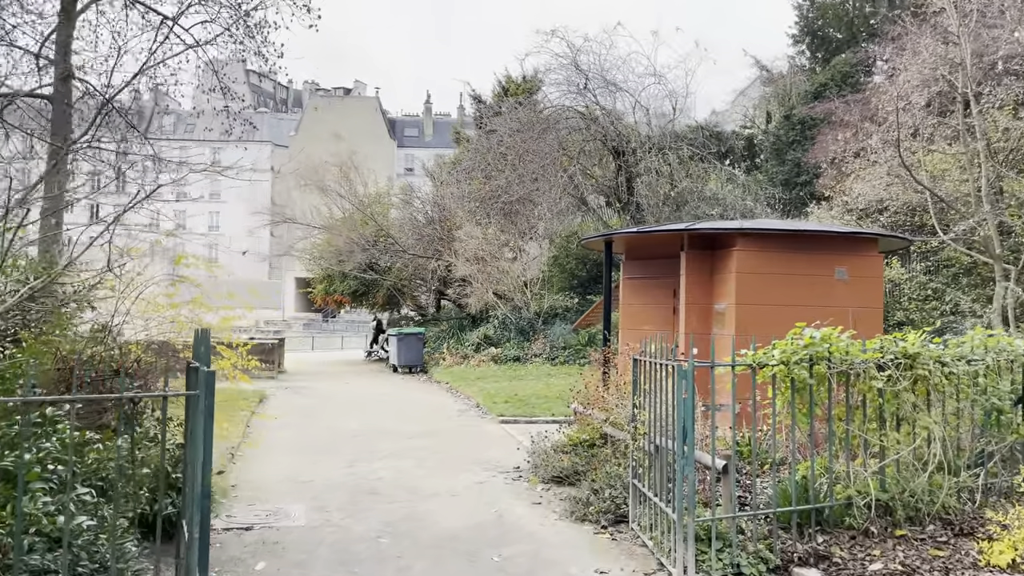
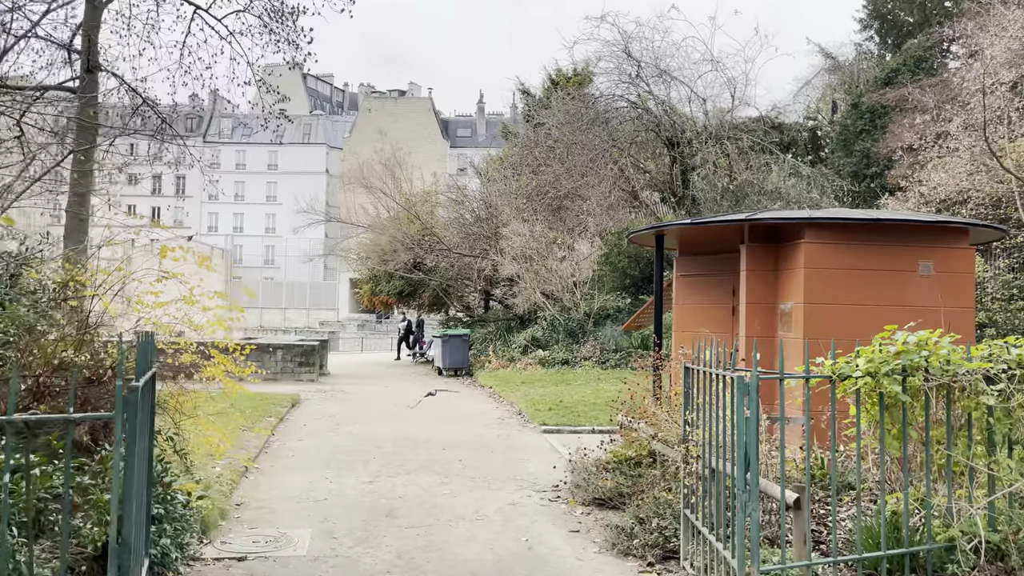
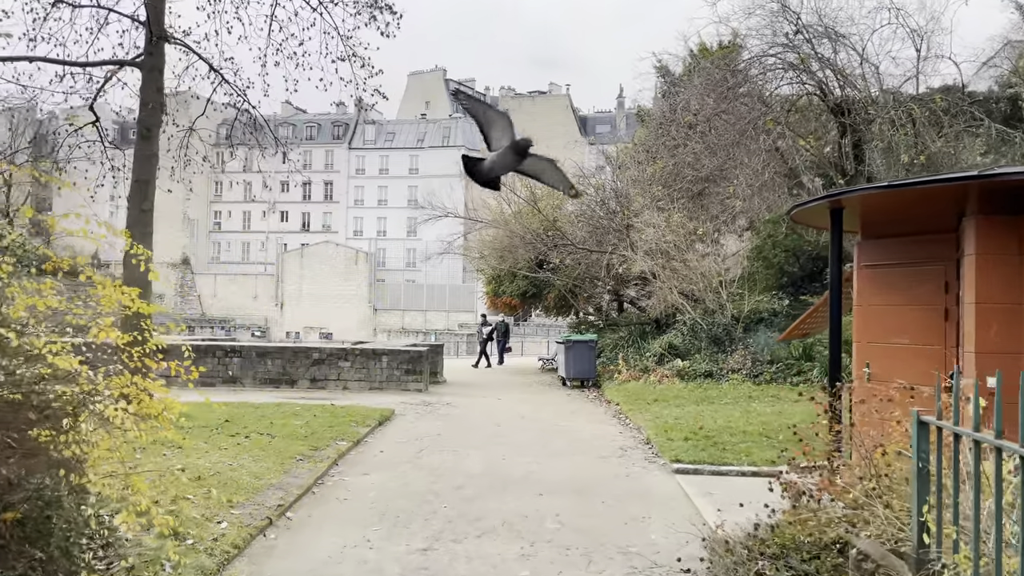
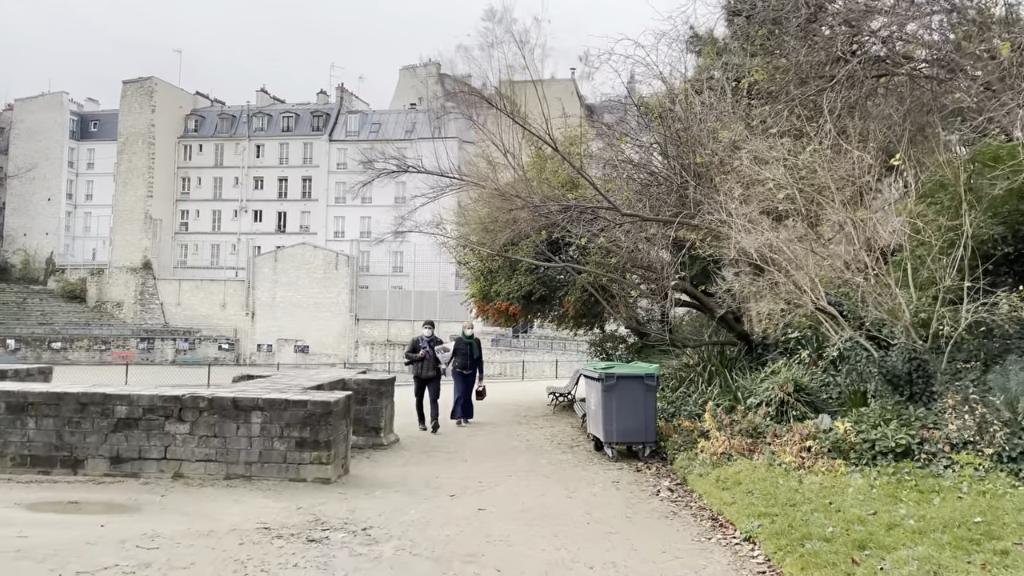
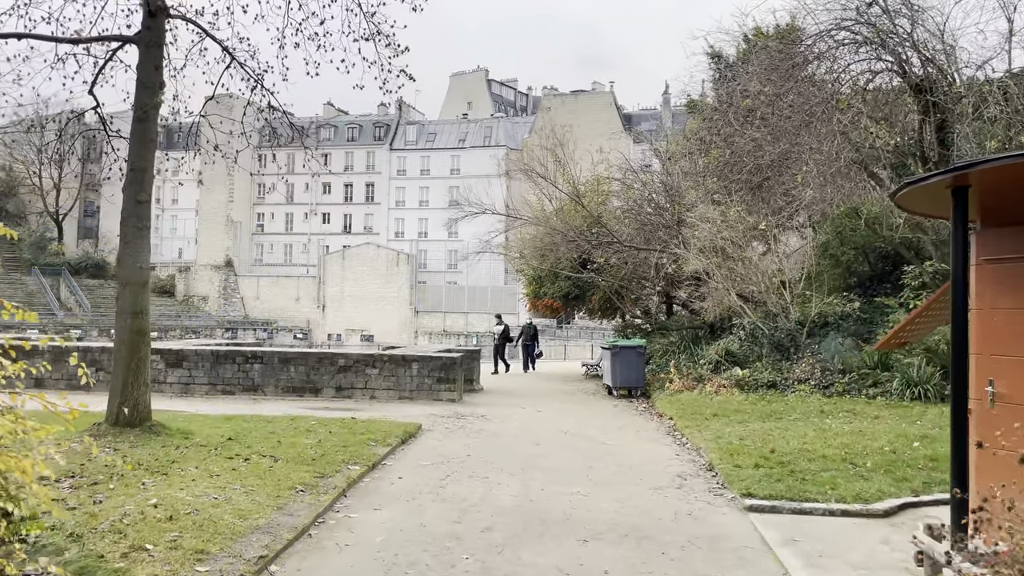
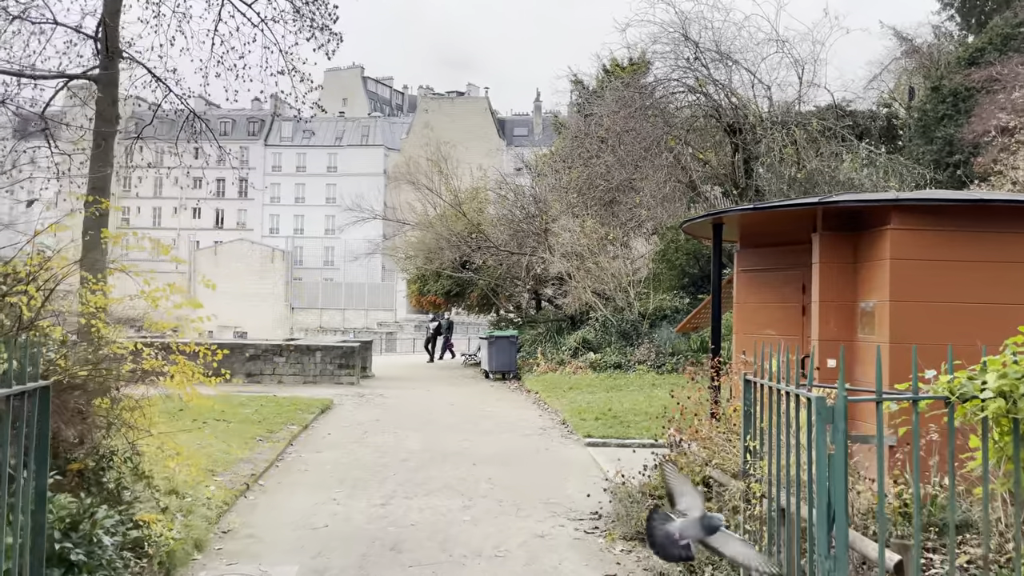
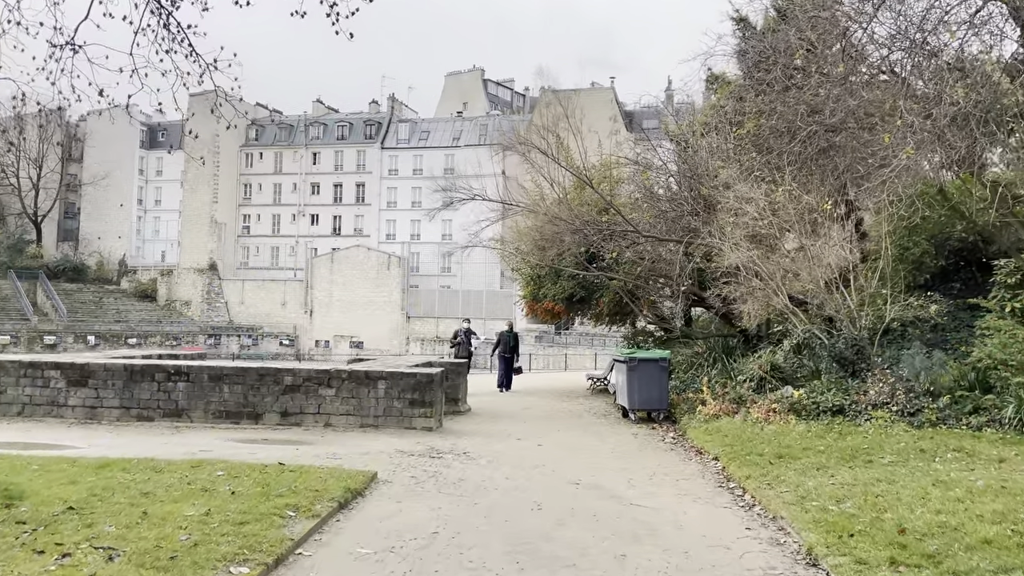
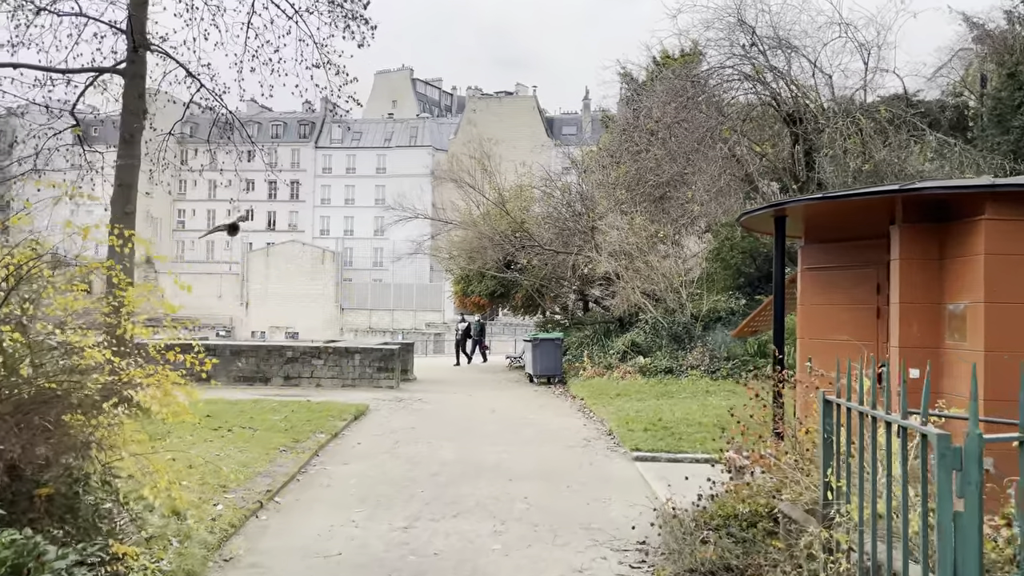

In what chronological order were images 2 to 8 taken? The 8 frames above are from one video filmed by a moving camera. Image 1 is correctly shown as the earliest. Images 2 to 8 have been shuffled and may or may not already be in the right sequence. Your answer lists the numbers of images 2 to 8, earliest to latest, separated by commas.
2, 6, 8, 3, 5, 7, 4
